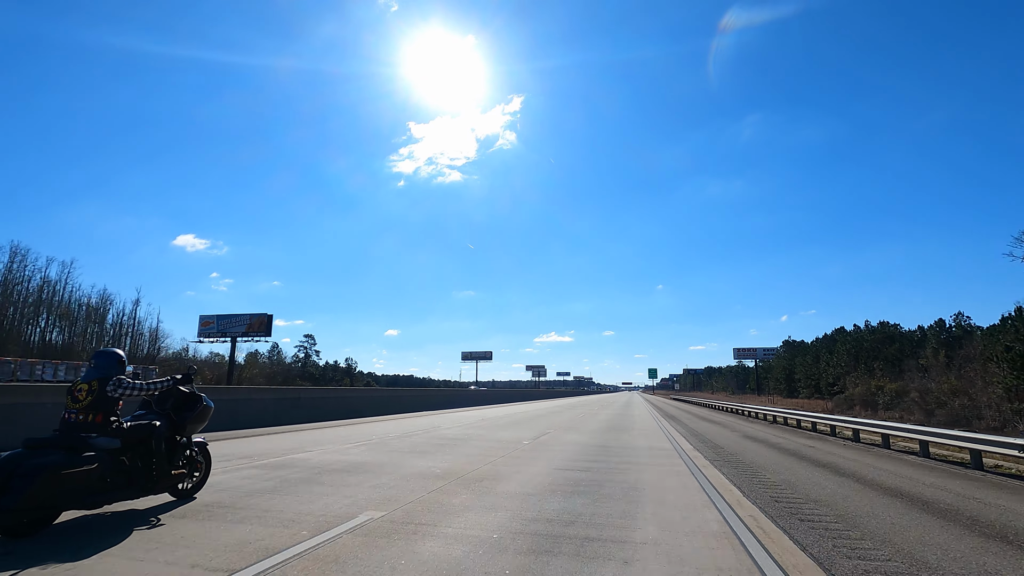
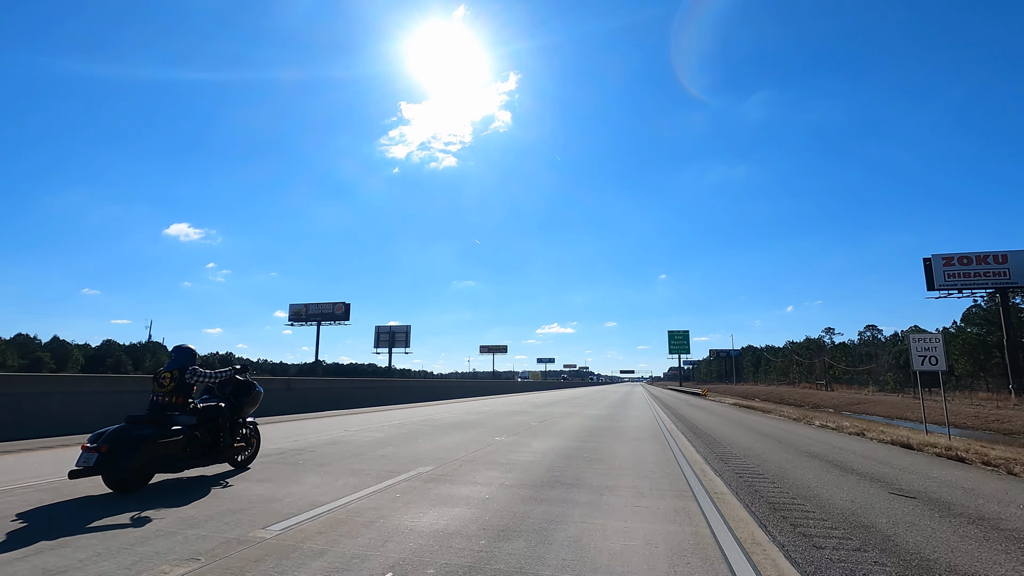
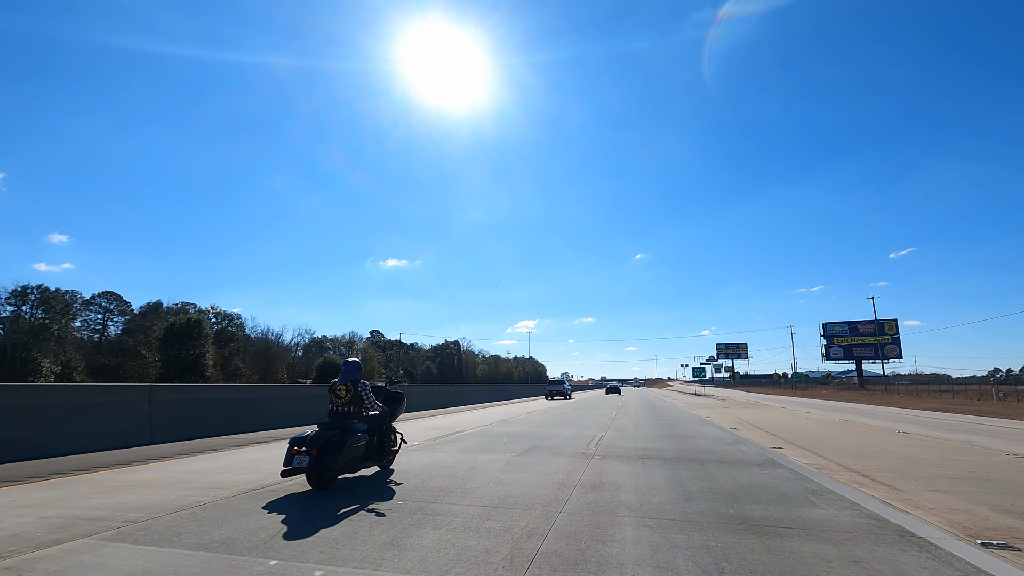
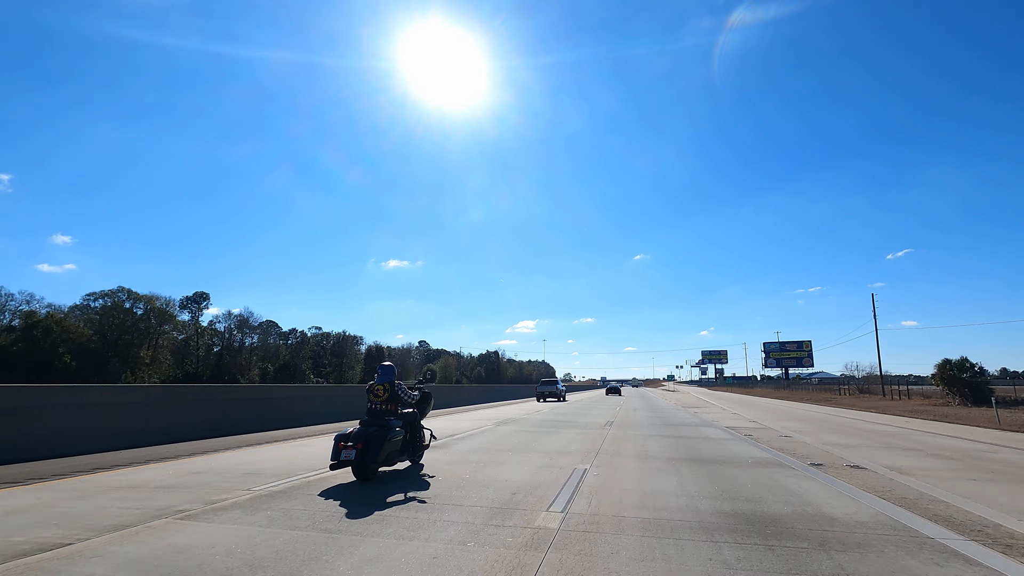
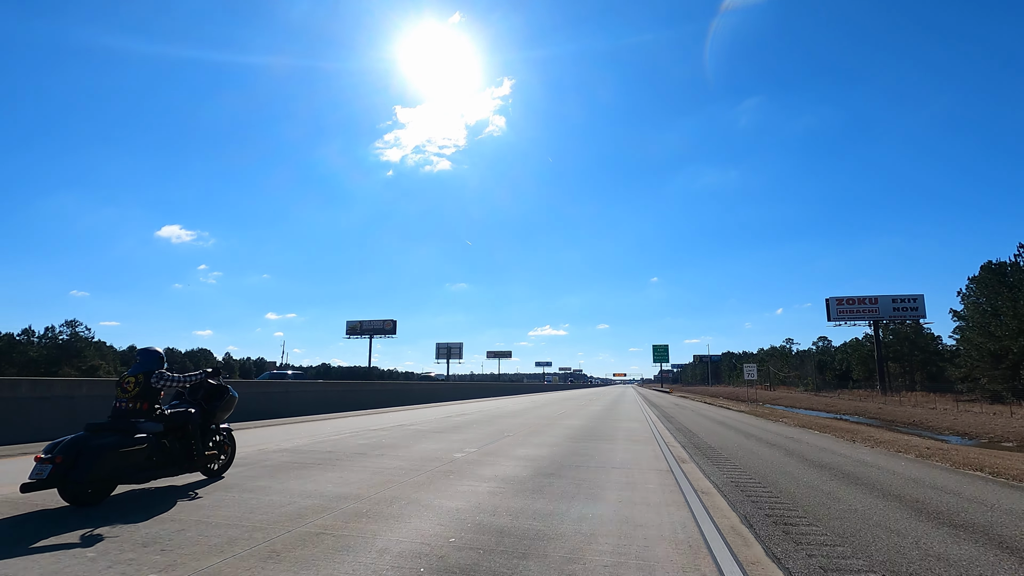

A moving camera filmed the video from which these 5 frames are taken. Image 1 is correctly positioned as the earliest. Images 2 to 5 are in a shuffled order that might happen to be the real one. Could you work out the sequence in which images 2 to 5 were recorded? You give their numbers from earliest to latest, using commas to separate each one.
5, 2, 4, 3
